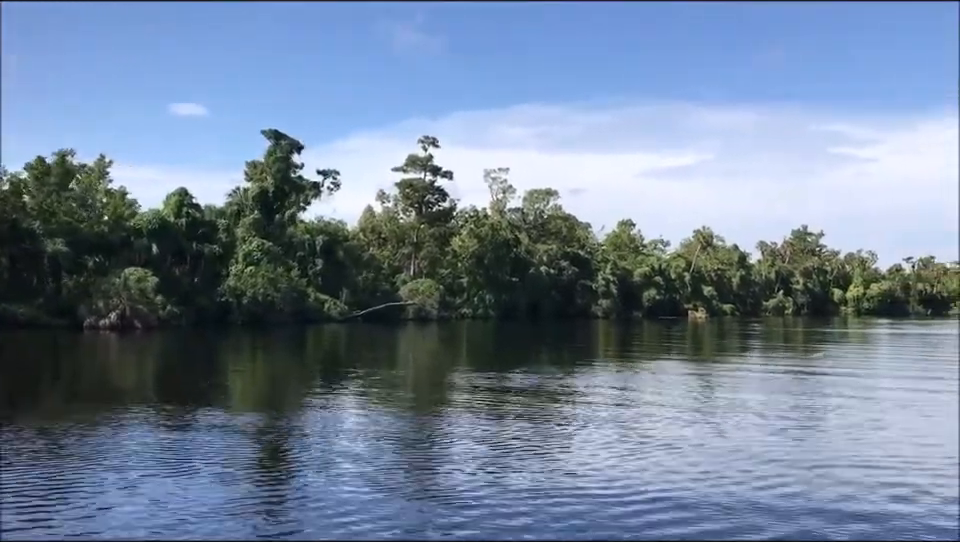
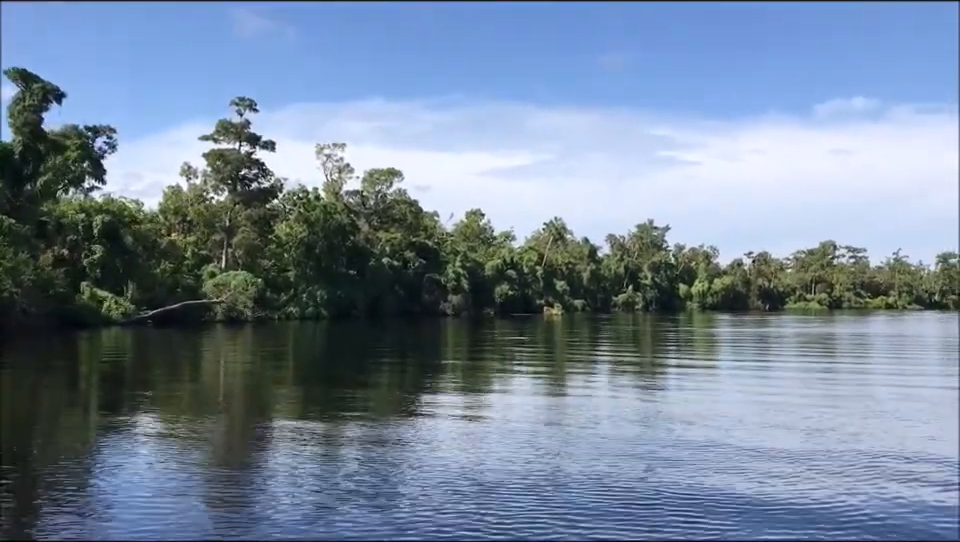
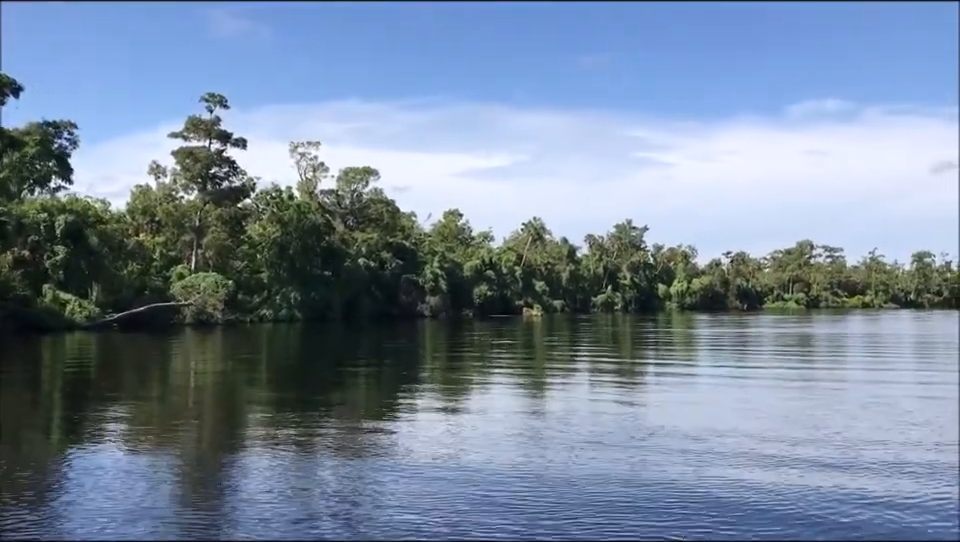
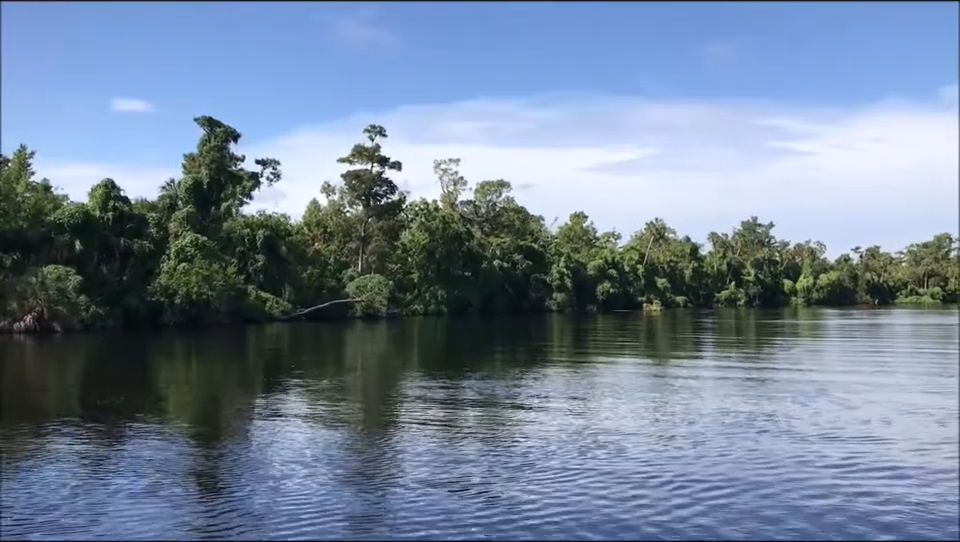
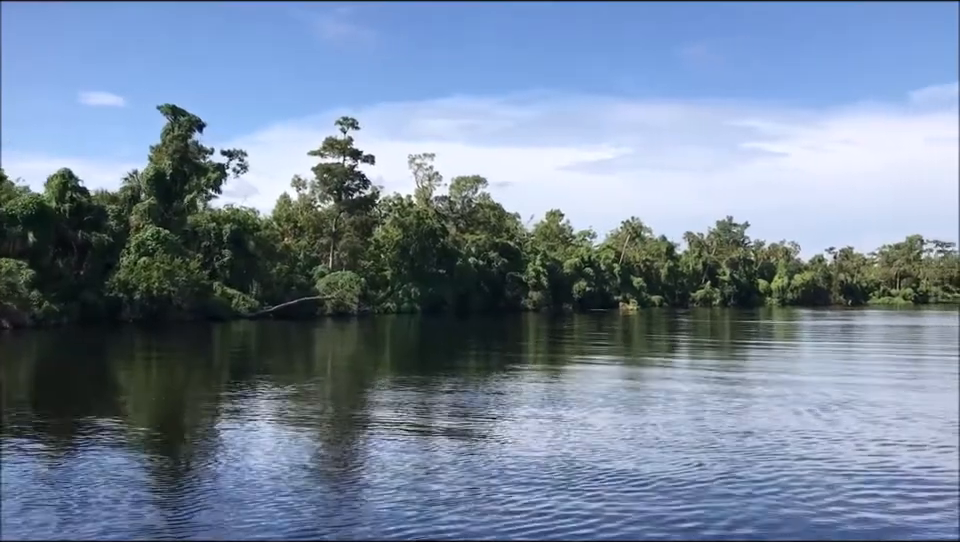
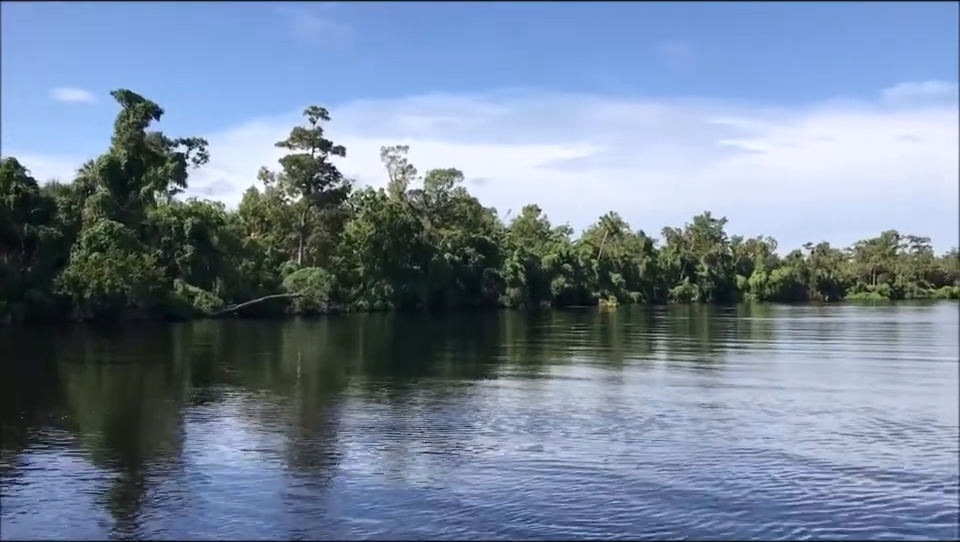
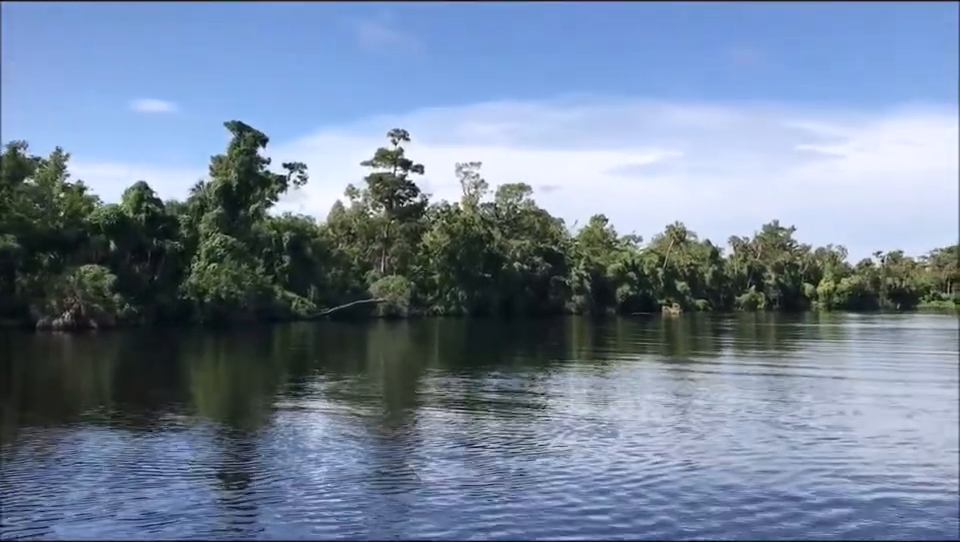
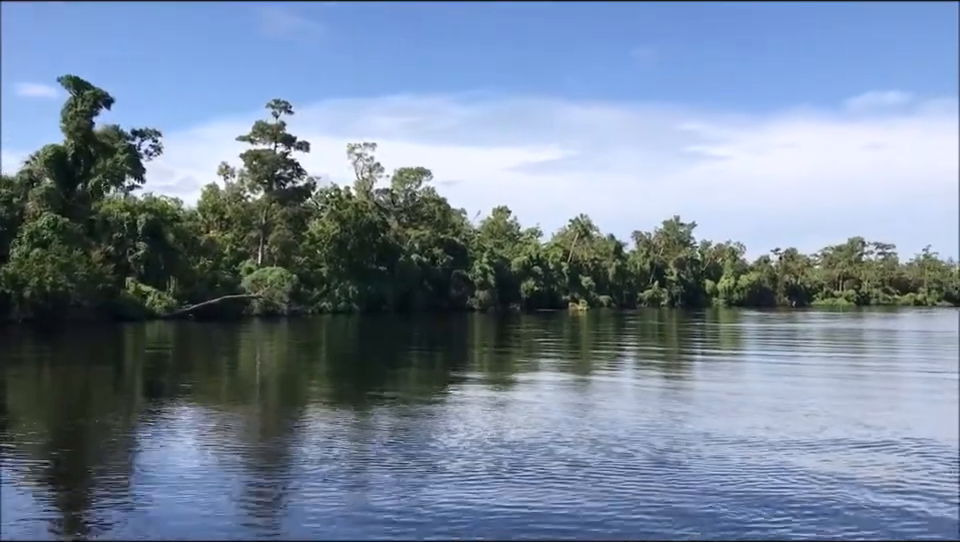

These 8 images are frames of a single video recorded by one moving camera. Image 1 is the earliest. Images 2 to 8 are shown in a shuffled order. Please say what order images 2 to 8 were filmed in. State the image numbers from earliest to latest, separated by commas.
7, 4, 5, 6, 8, 2, 3
